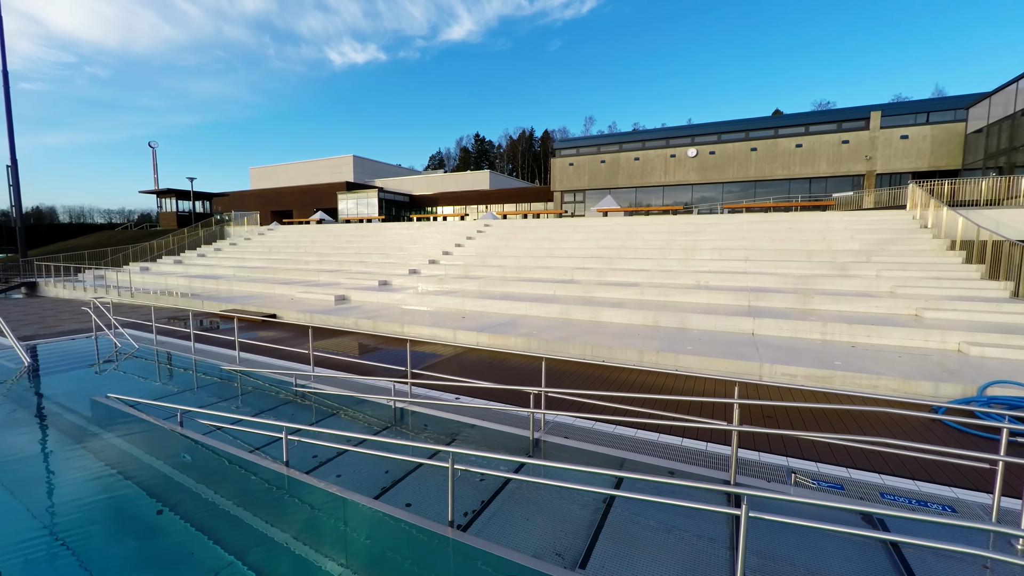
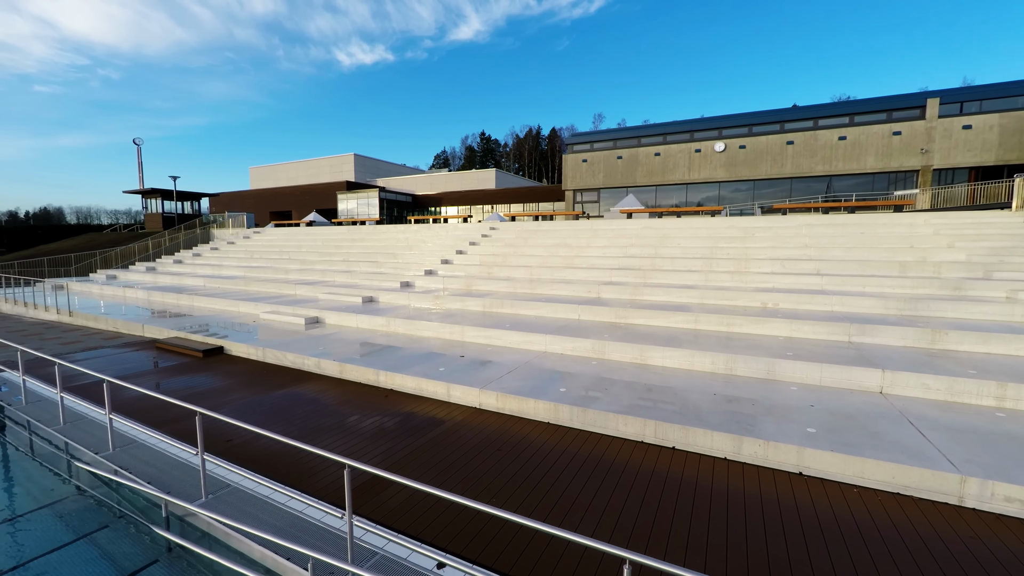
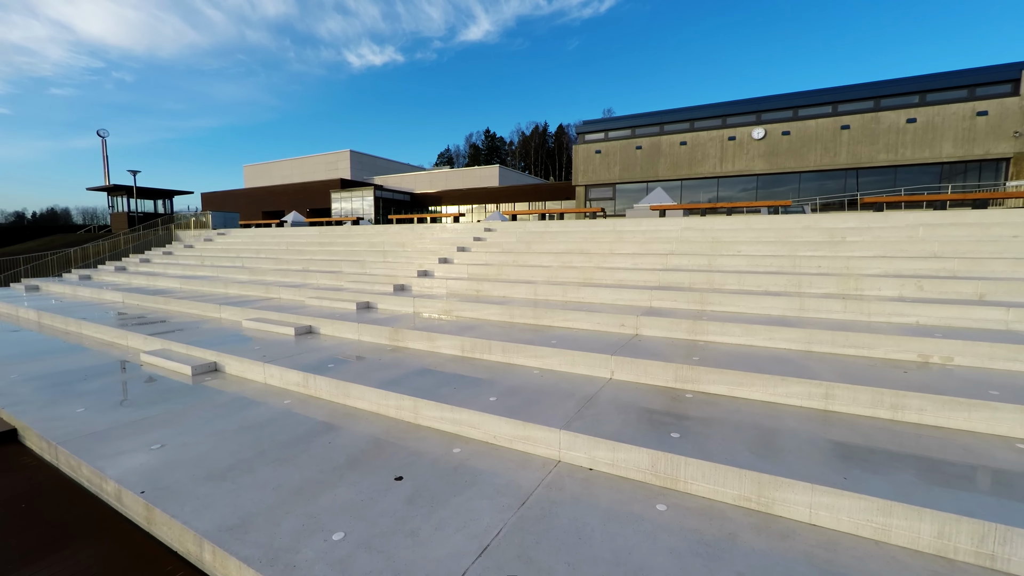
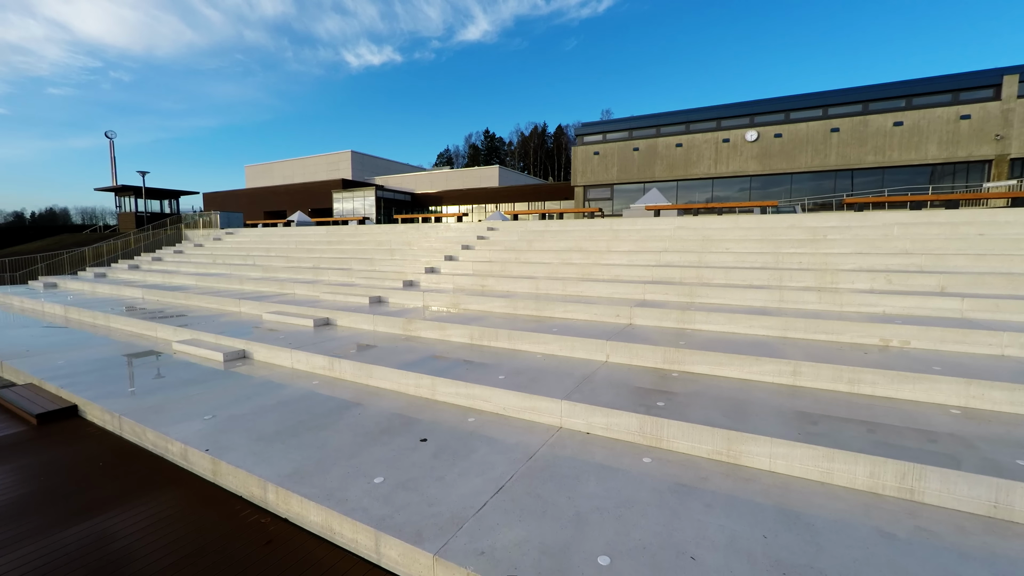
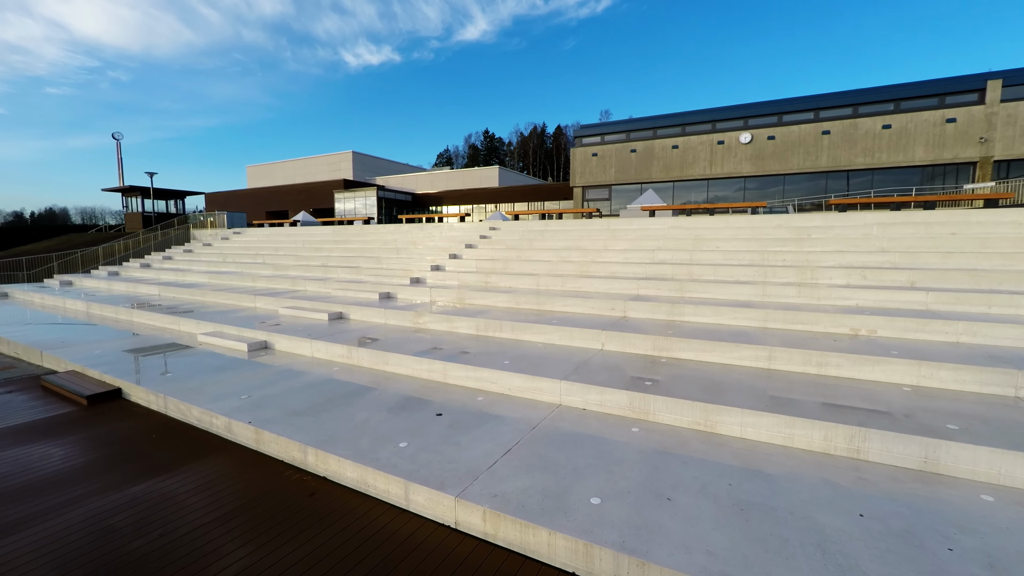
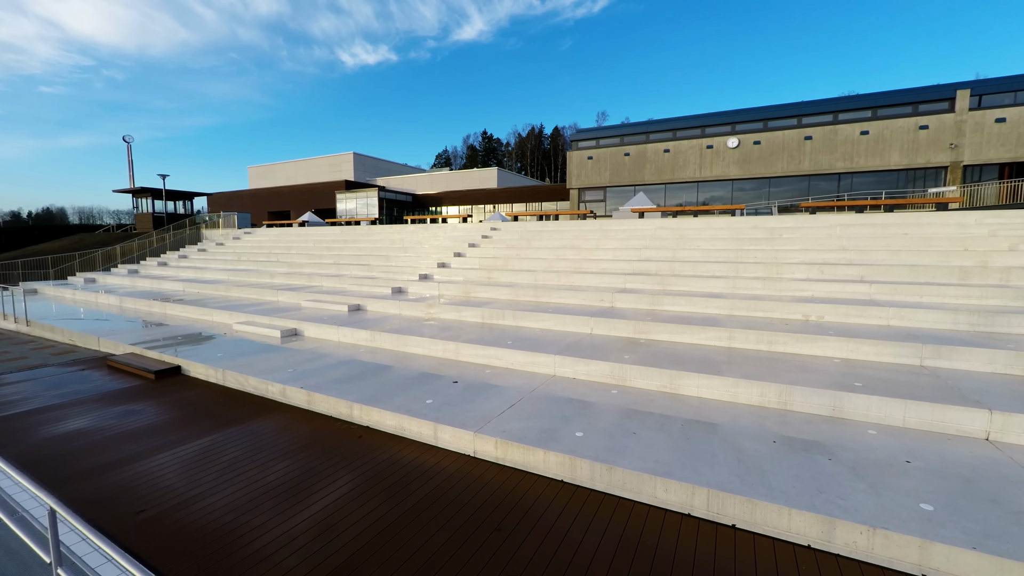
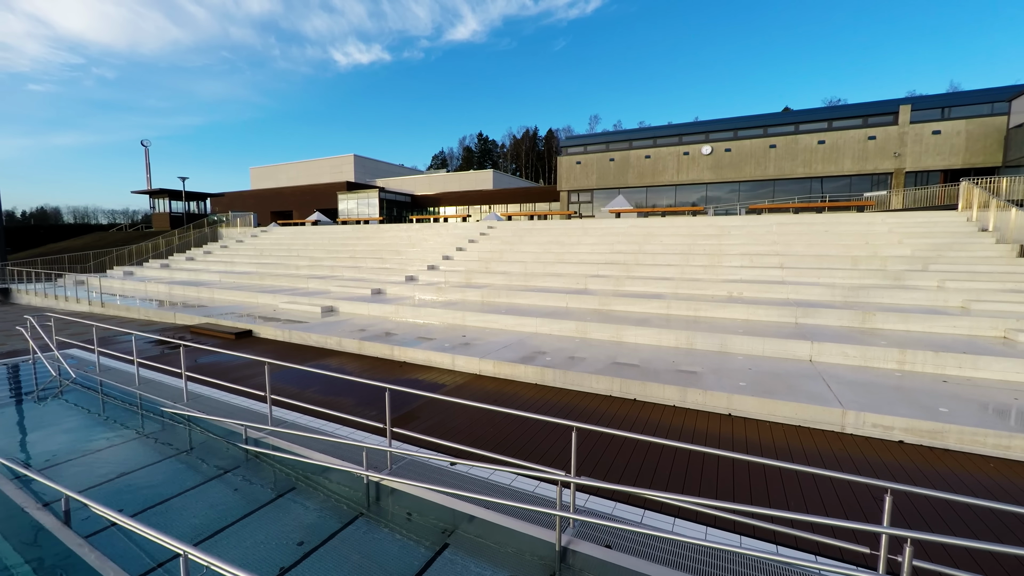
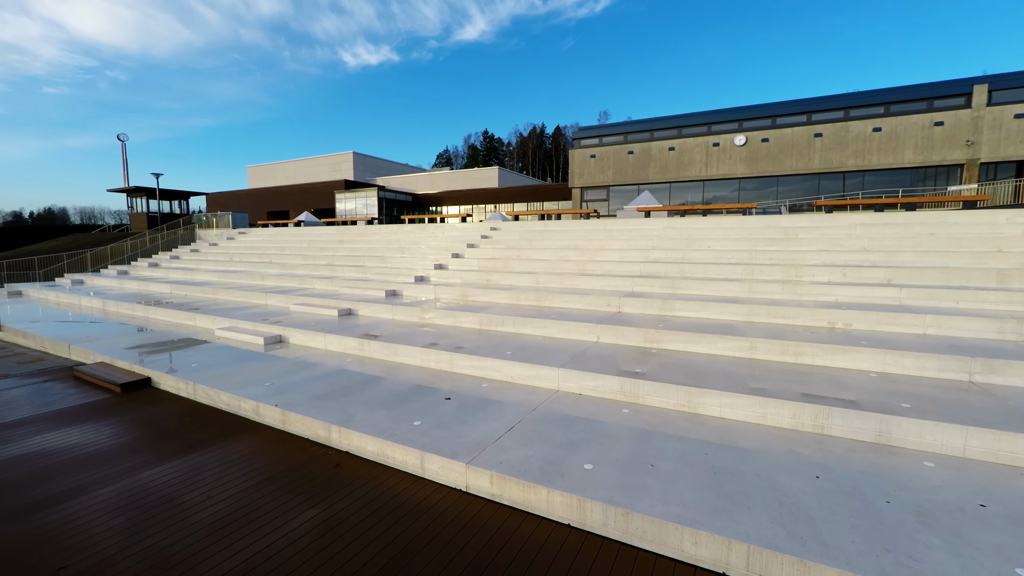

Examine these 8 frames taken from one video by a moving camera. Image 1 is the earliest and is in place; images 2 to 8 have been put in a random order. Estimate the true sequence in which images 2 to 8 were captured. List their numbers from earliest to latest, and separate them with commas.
7, 2, 6, 8, 5, 4, 3
